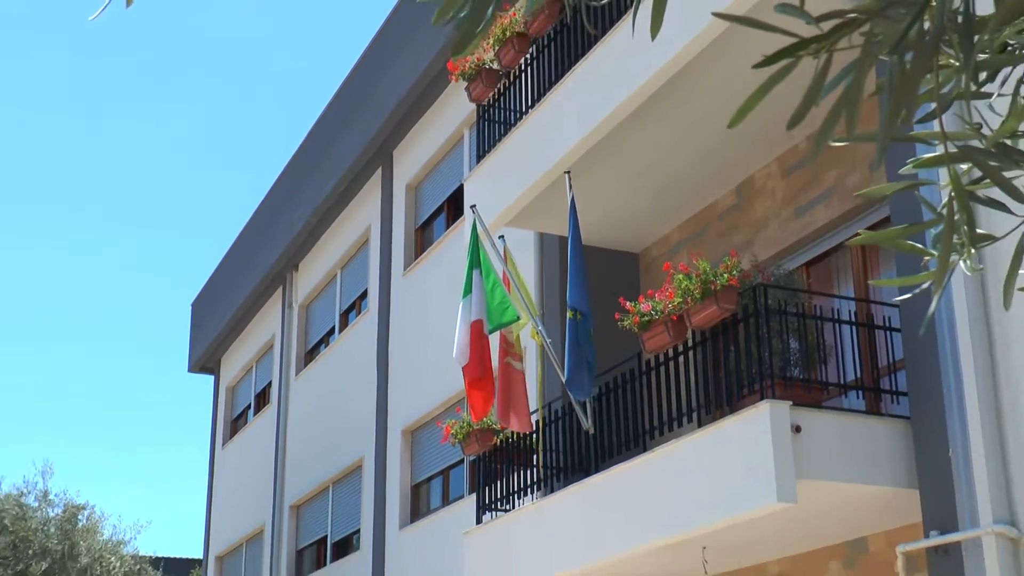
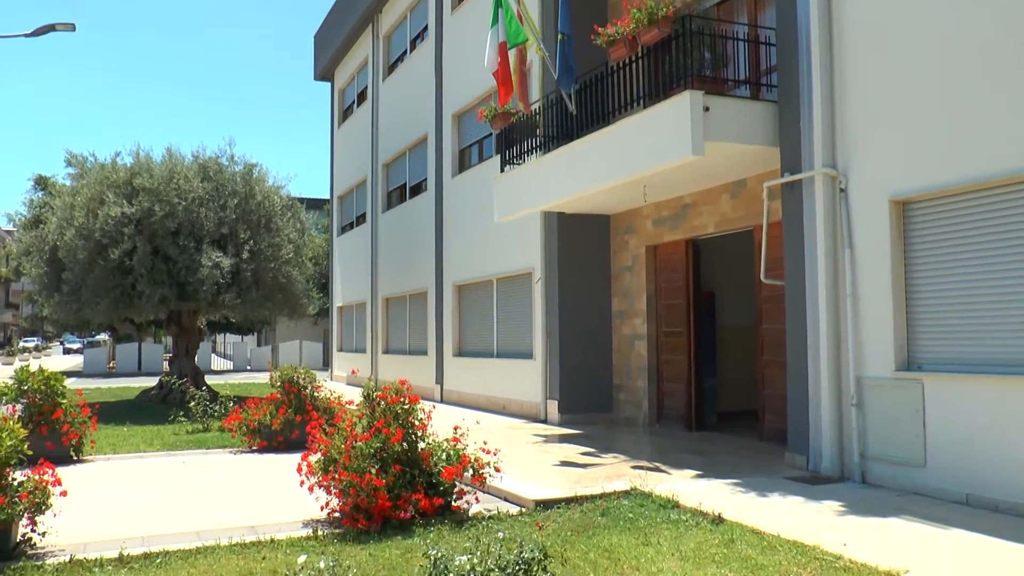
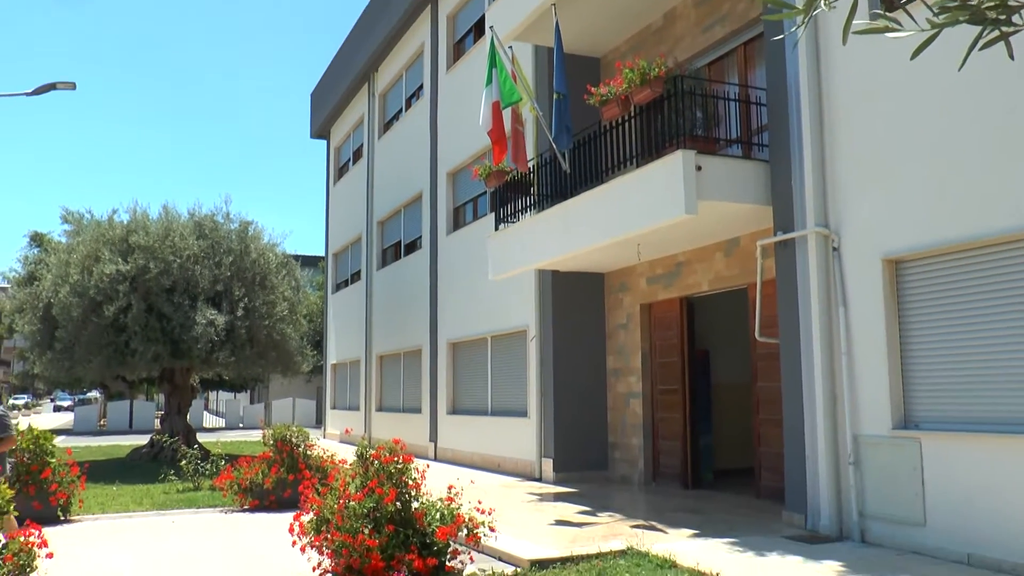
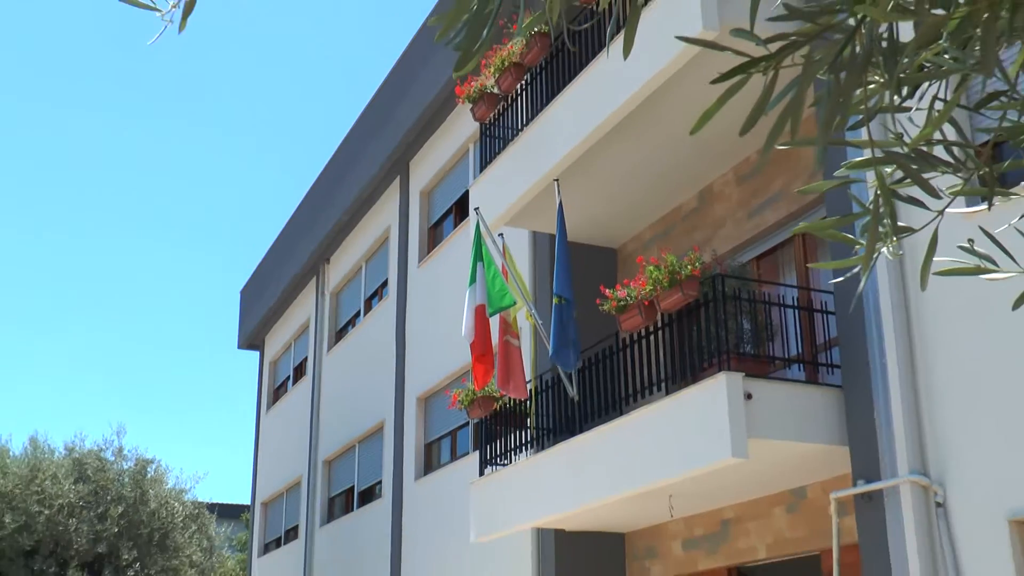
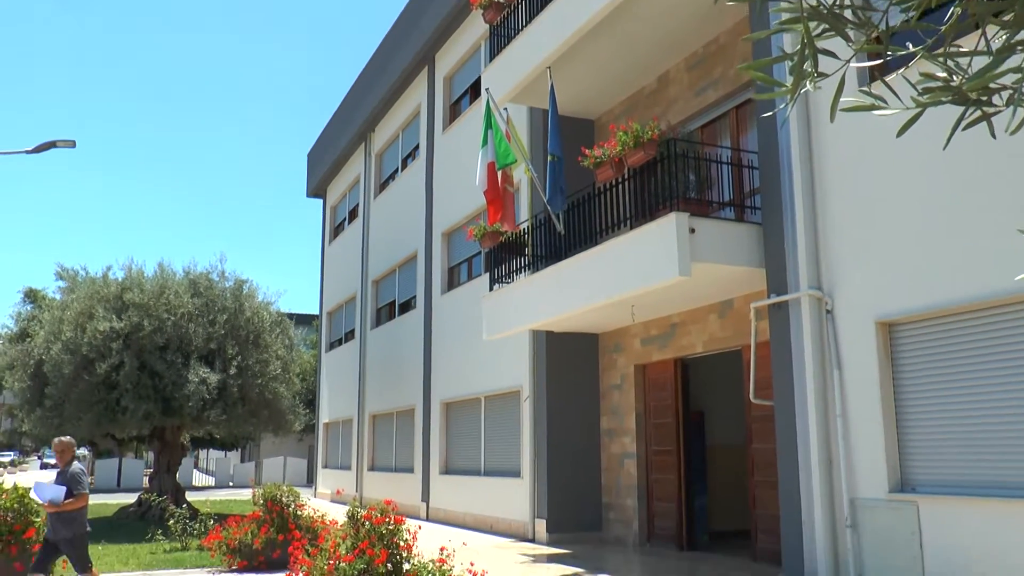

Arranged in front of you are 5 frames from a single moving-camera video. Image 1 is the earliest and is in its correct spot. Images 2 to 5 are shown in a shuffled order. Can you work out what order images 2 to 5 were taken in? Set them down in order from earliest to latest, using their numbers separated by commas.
4, 5, 3, 2
